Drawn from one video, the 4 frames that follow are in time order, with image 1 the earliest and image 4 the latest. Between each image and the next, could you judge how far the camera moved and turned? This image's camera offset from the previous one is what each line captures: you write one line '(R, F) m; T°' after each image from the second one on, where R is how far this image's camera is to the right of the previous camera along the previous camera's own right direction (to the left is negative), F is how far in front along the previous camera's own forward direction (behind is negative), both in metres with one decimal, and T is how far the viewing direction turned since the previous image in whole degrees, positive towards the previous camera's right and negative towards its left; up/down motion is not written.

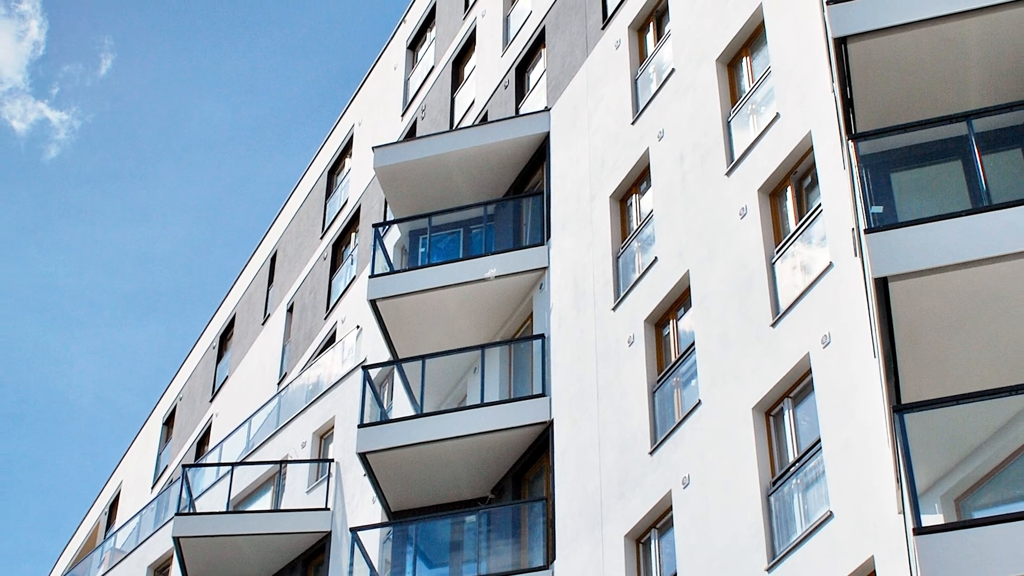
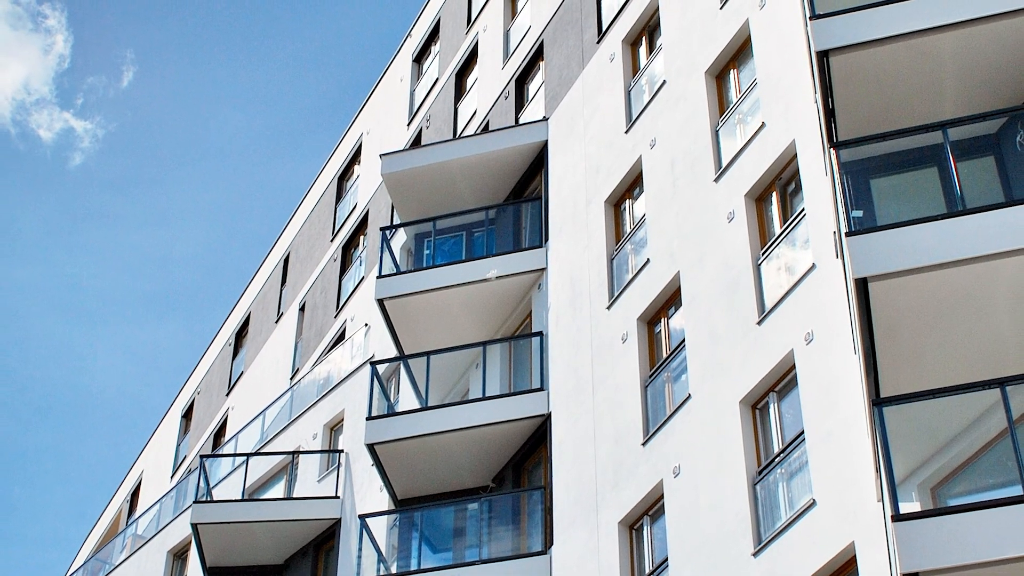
(0.0, -0.8) m; 0°
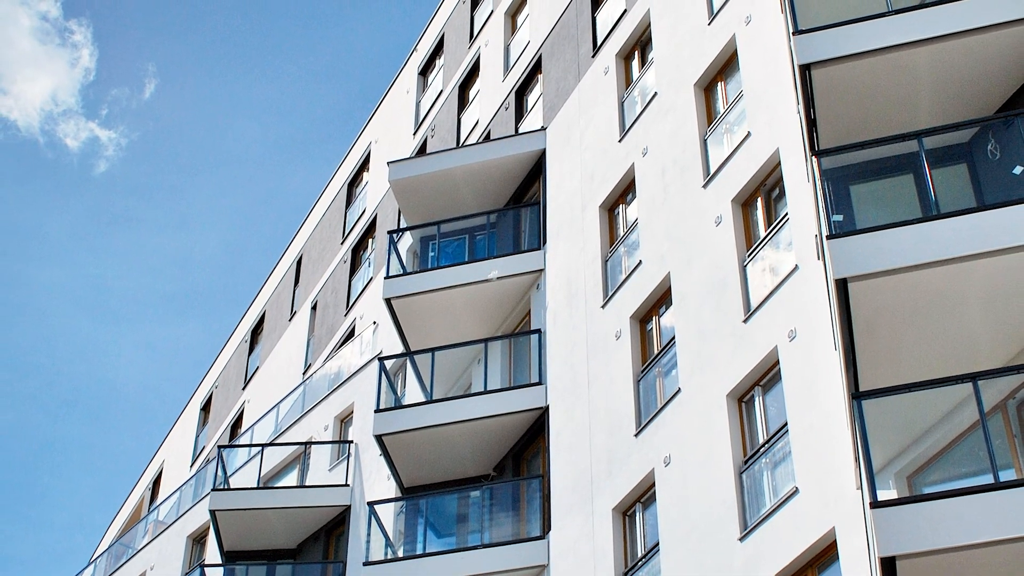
(0.0, -0.9) m; 0°
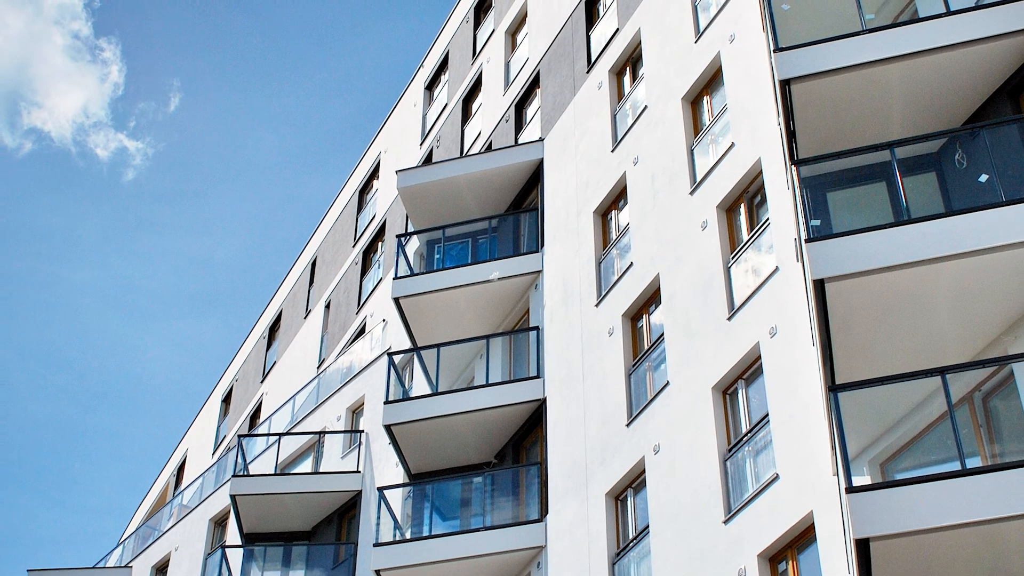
(0.0, -1.1) m; 0°
